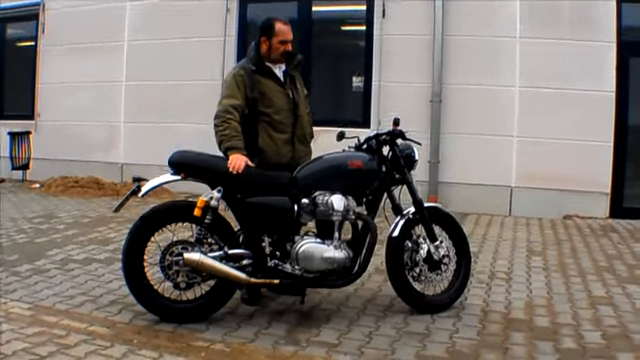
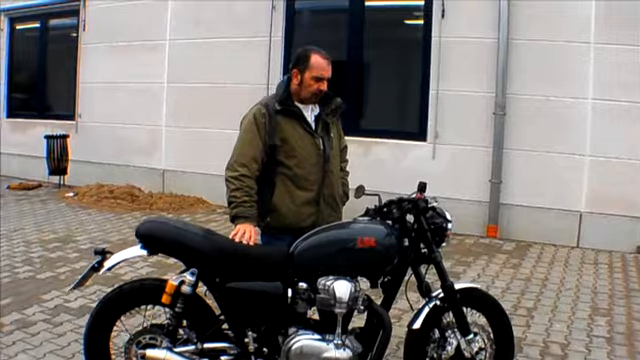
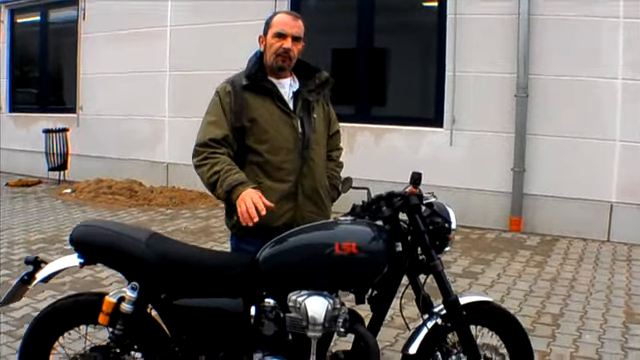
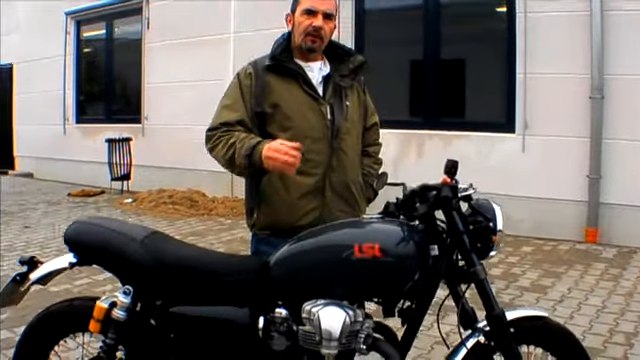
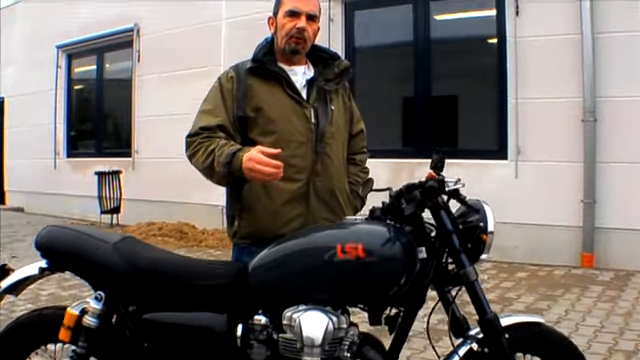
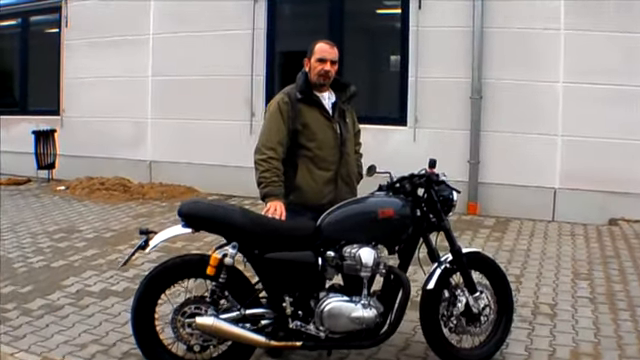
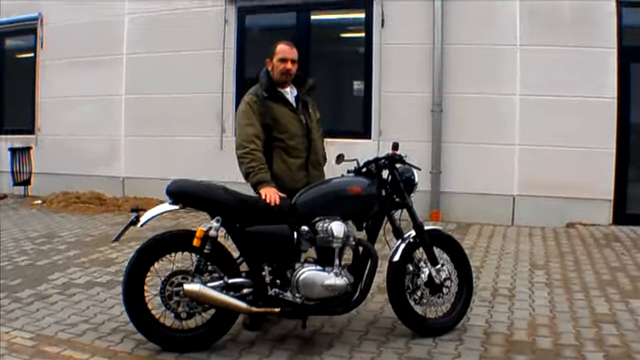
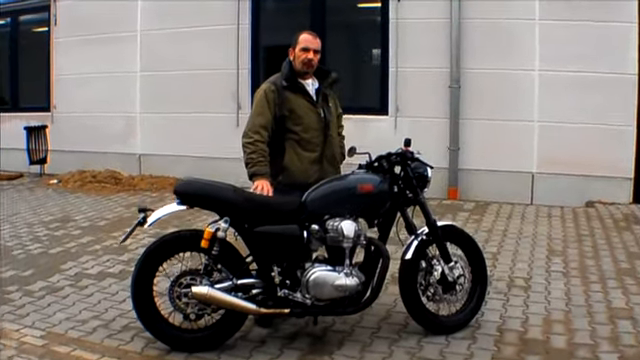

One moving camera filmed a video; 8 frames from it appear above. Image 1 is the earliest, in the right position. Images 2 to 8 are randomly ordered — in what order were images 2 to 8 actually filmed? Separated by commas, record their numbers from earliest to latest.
7, 8, 6, 2, 3, 4, 5
